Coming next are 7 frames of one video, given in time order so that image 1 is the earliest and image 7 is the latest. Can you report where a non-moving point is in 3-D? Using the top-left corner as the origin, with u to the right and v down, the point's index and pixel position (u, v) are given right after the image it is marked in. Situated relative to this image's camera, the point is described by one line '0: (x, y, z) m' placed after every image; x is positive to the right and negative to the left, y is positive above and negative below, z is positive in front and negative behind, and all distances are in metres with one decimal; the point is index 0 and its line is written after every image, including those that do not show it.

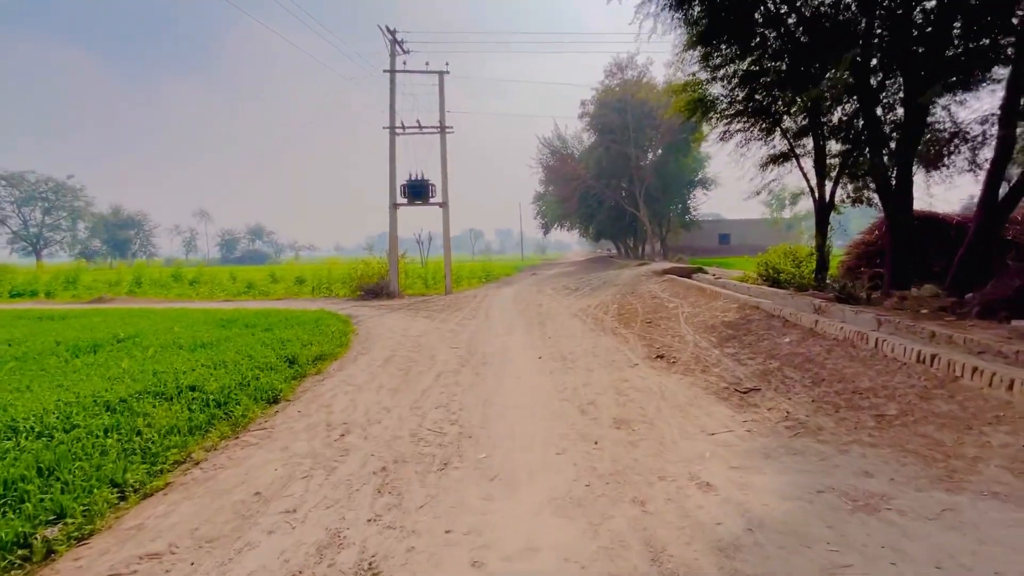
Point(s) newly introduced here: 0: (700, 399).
0: (+2.1, -1.2, +5.3) m
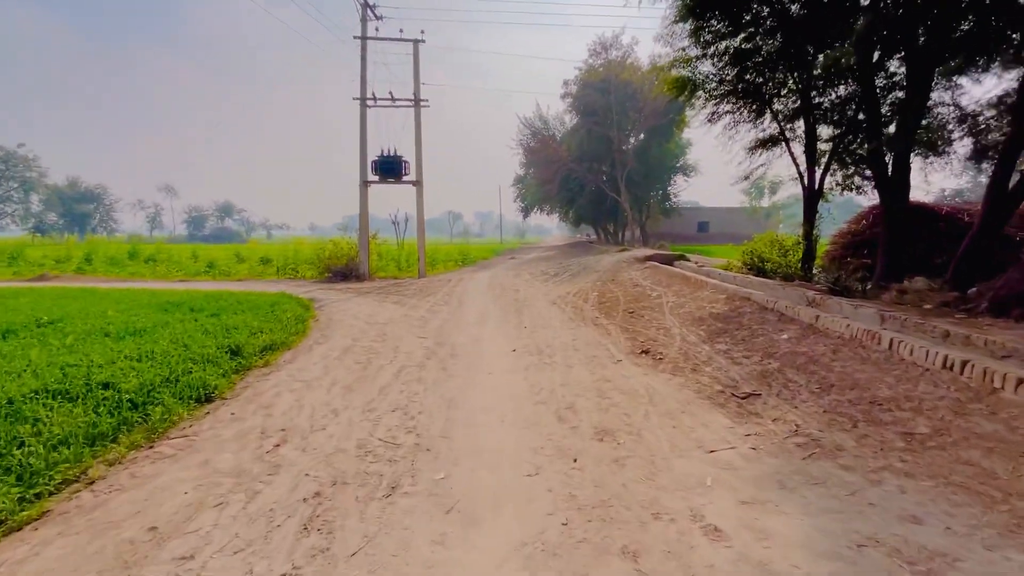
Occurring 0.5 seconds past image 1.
0: (+1.7, -1.1, +4.6) m
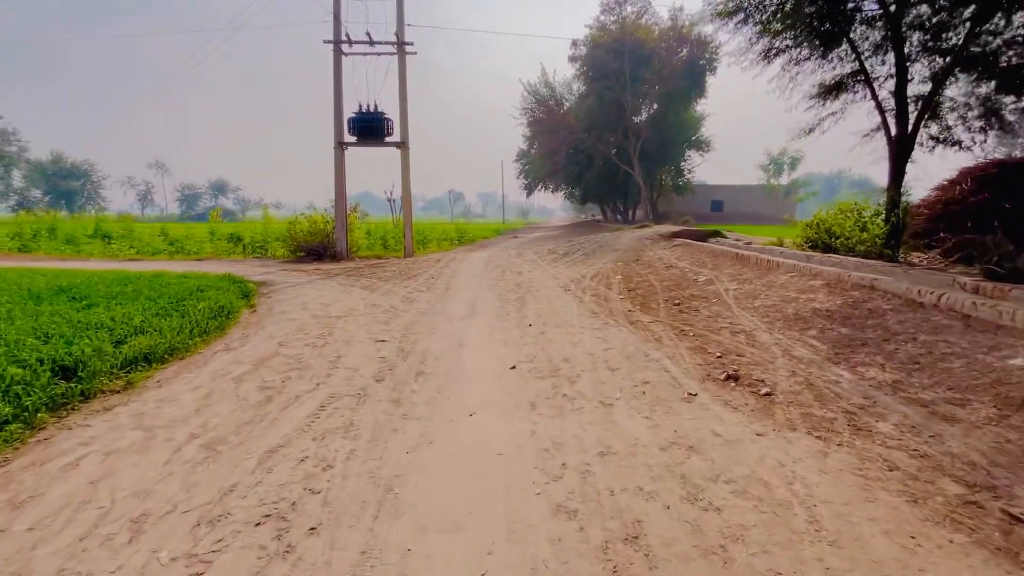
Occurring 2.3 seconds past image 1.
0: (+1.7, -1.1, +1.9) m
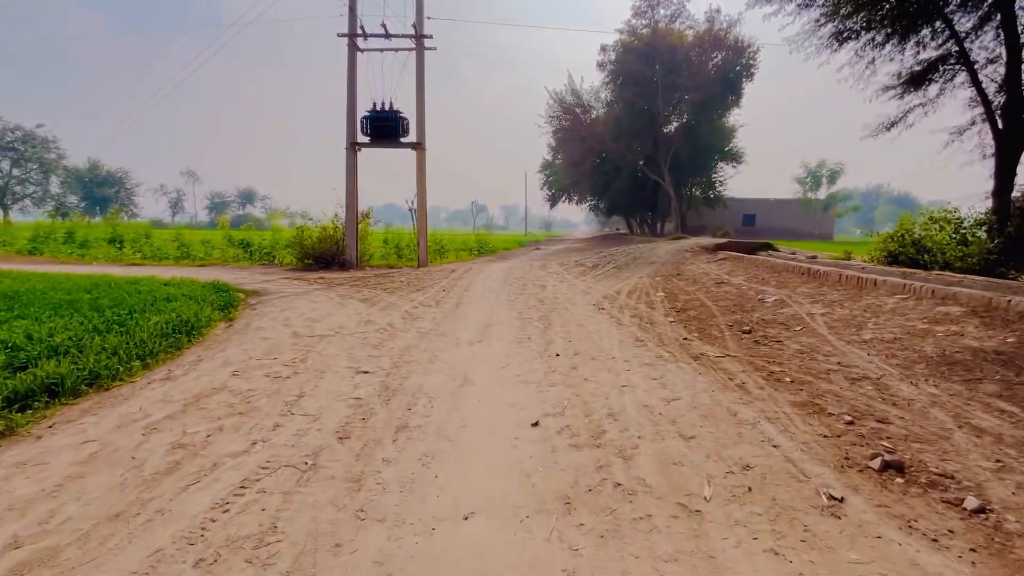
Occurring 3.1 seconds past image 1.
0: (+1.7, -1.2, +0.4) m
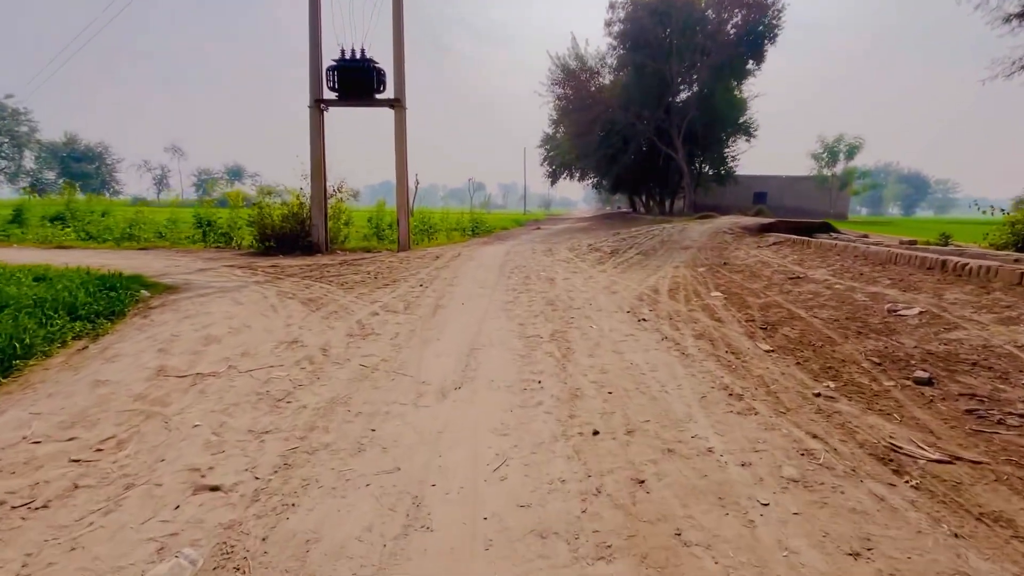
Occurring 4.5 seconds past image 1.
0: (+1.7, -1.5, -1.9) m
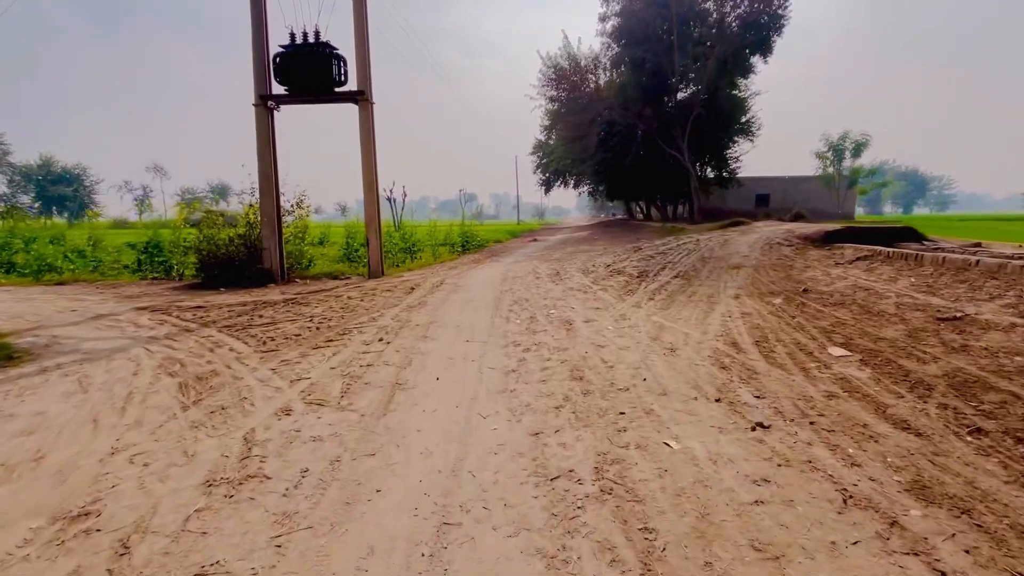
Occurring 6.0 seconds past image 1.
0: (+1.9, -1.8, -4.2) m
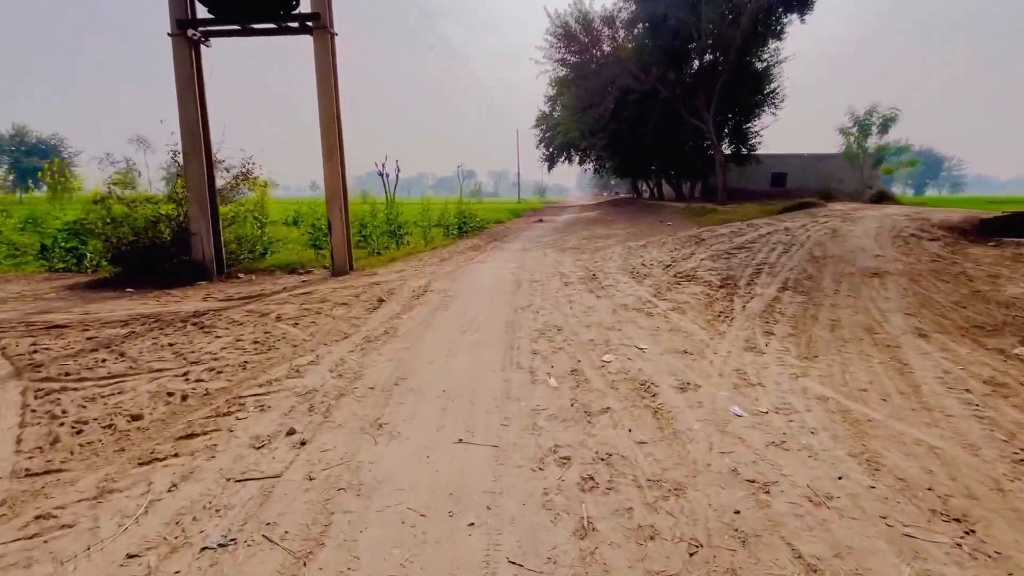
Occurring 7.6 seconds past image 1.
0: (+2.1, -2.5, -6.7) m
